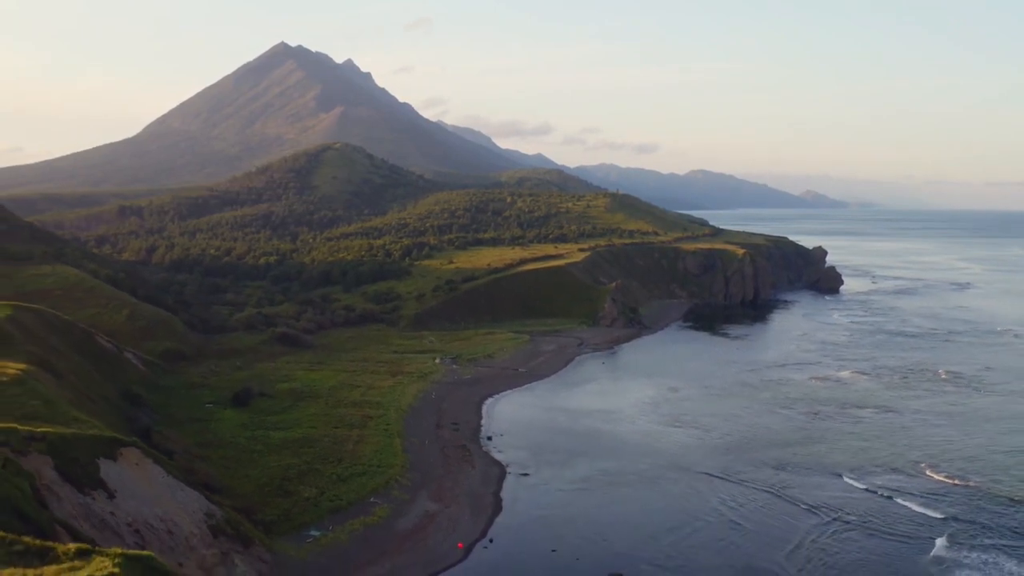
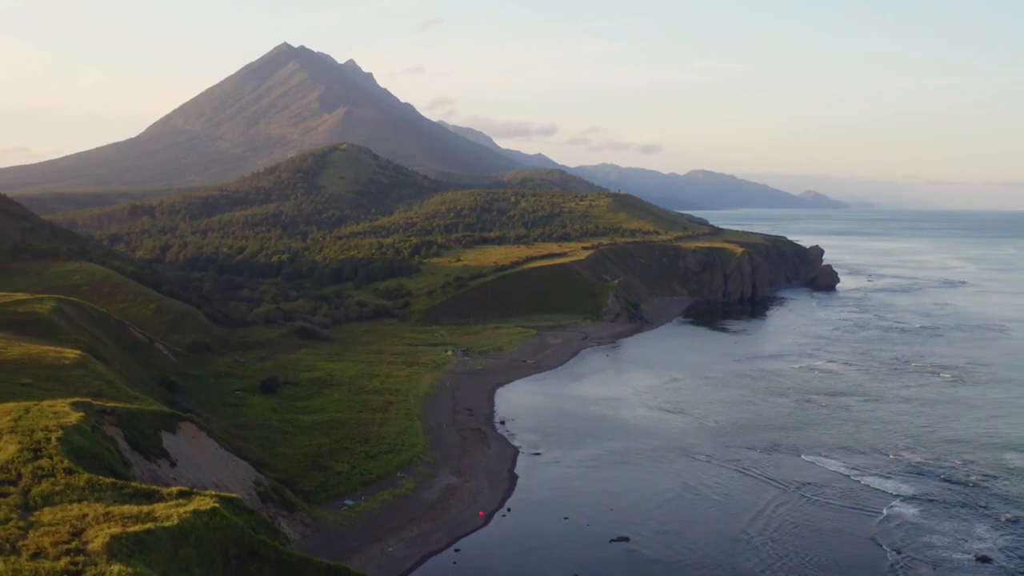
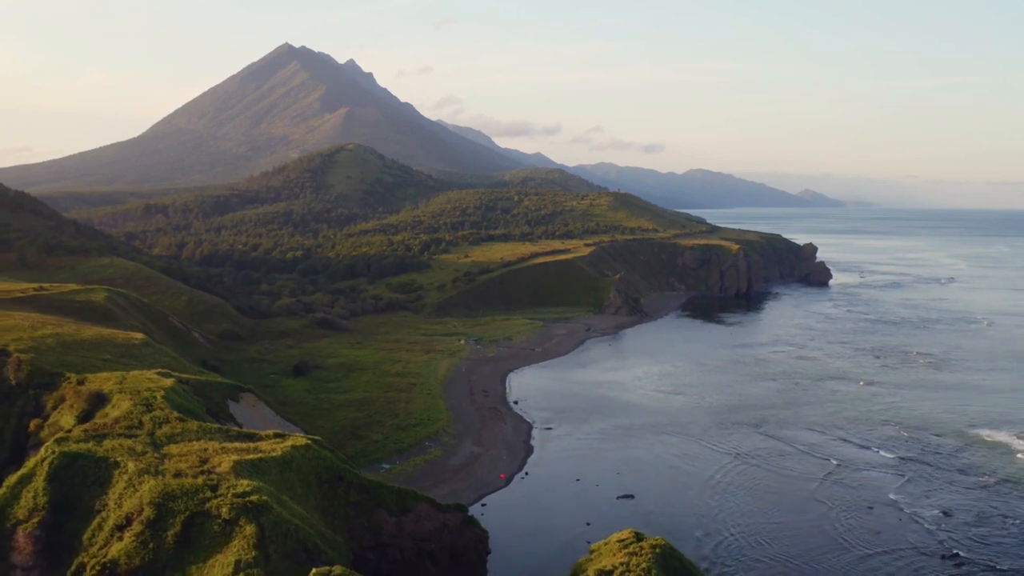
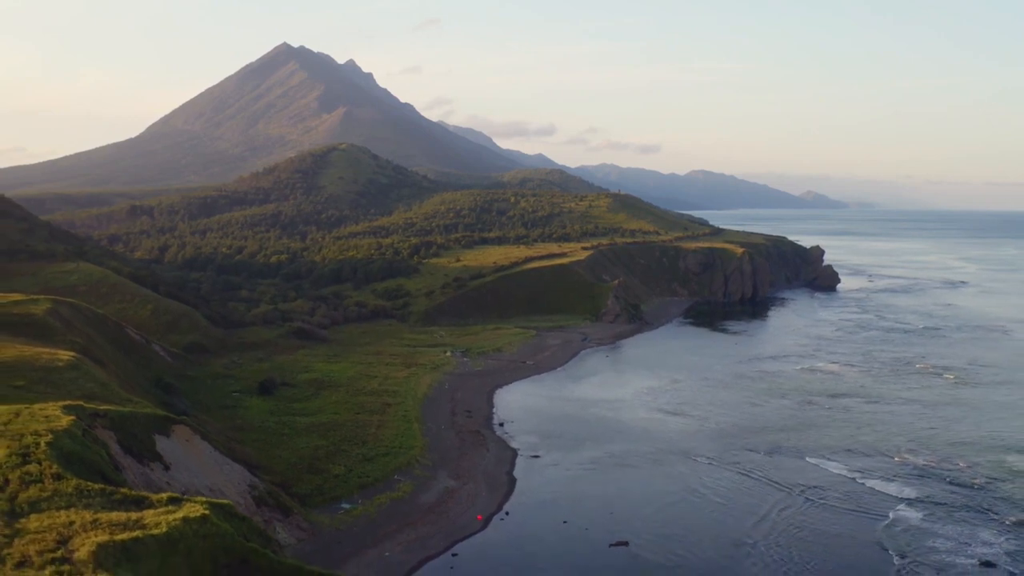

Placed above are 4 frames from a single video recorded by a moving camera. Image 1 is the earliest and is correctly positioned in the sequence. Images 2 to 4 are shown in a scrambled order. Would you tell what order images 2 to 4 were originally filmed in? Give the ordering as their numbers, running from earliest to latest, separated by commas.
4, 2, 3
